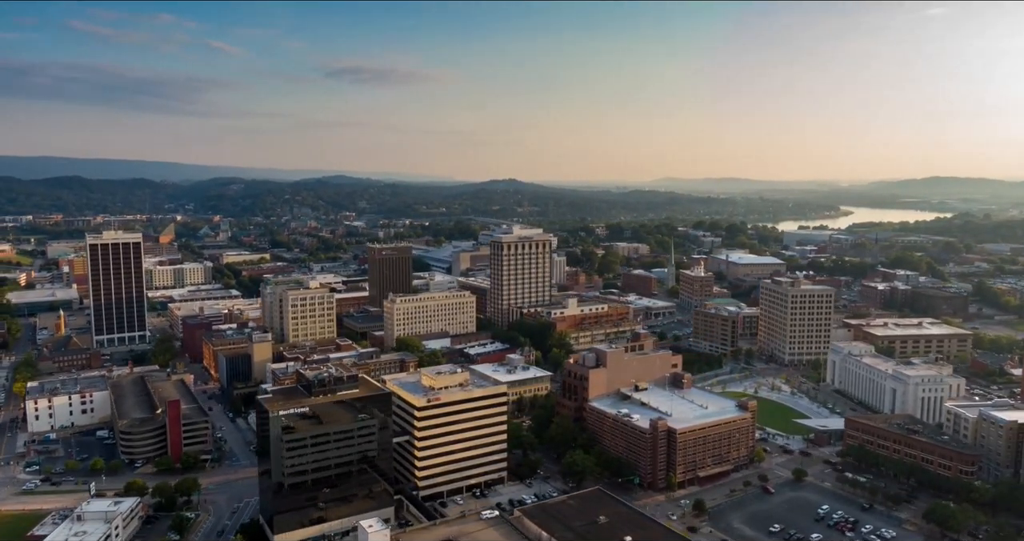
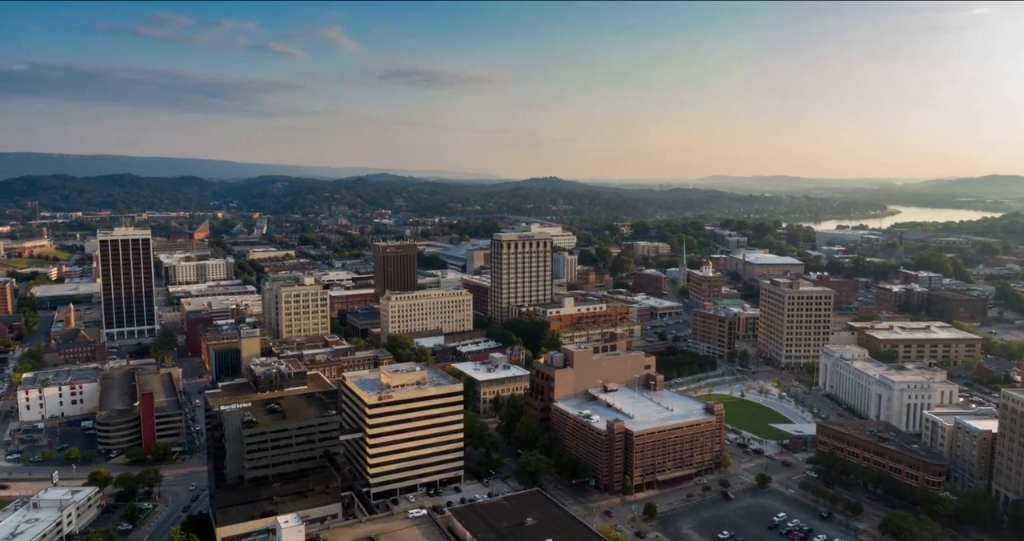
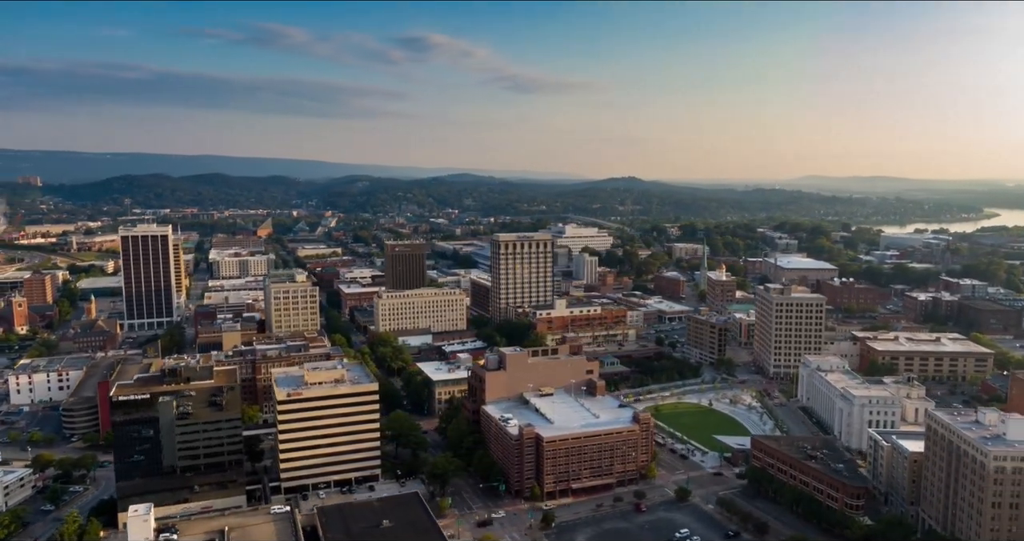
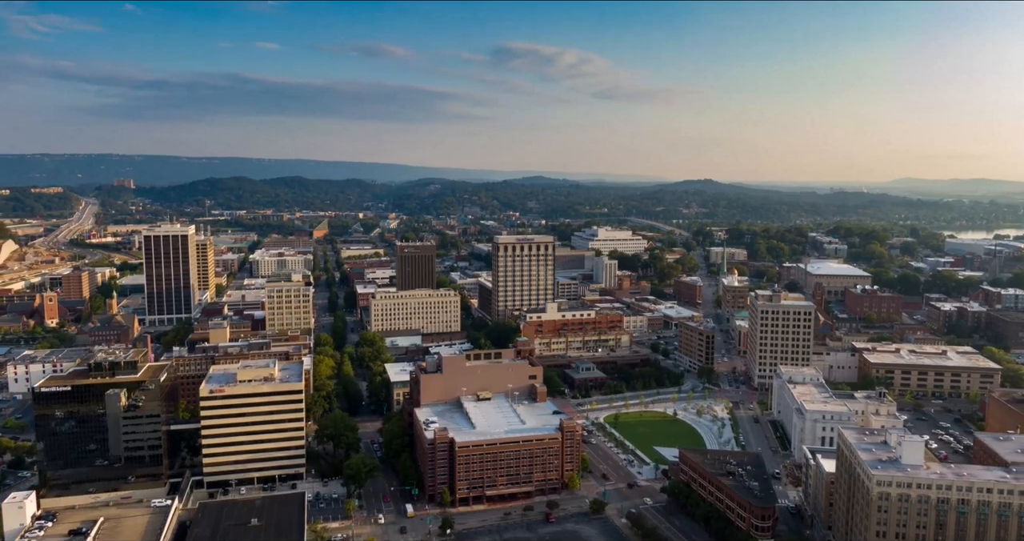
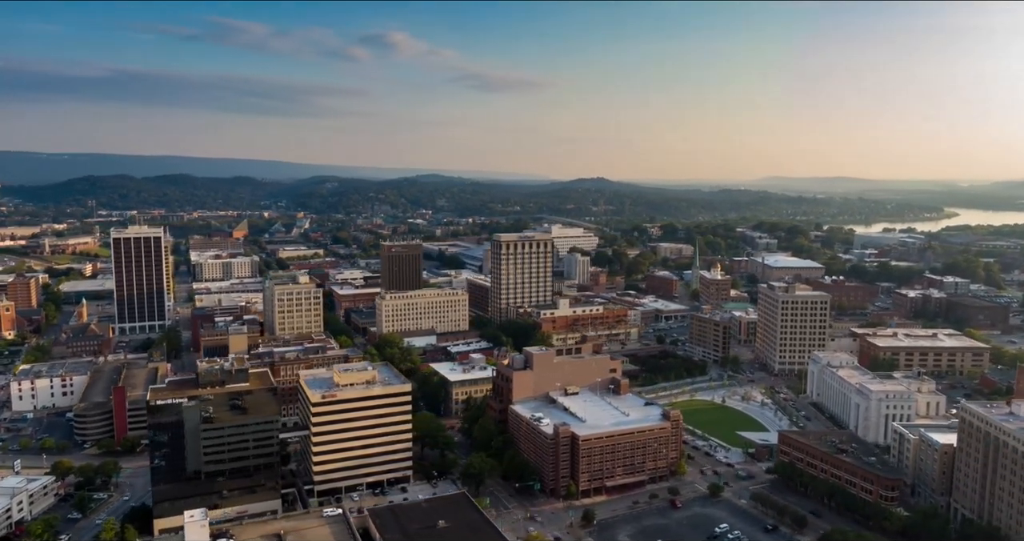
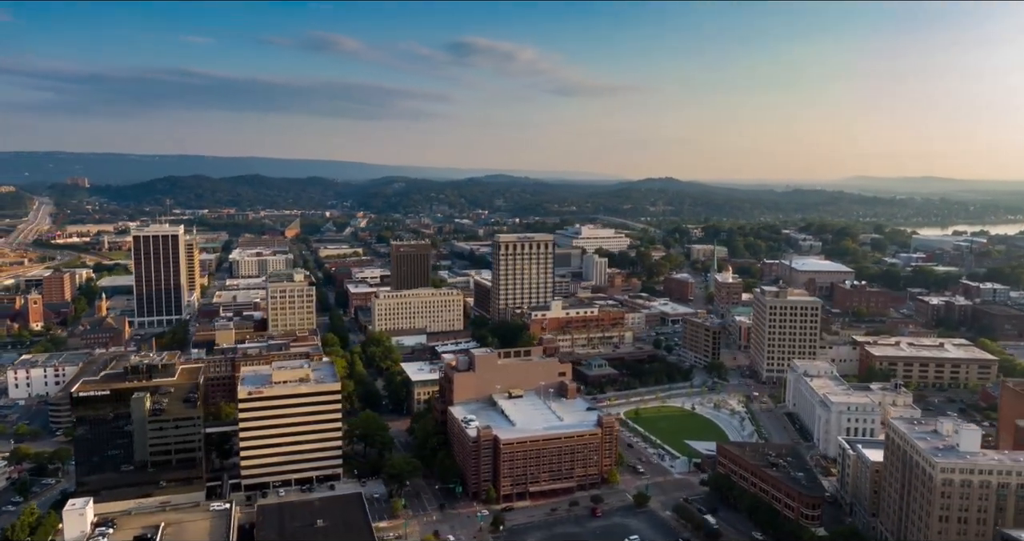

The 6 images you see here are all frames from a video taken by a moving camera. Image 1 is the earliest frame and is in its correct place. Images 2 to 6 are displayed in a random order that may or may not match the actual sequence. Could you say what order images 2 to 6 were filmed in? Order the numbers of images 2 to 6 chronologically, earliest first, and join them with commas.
2, 5, 3, 6, 4
